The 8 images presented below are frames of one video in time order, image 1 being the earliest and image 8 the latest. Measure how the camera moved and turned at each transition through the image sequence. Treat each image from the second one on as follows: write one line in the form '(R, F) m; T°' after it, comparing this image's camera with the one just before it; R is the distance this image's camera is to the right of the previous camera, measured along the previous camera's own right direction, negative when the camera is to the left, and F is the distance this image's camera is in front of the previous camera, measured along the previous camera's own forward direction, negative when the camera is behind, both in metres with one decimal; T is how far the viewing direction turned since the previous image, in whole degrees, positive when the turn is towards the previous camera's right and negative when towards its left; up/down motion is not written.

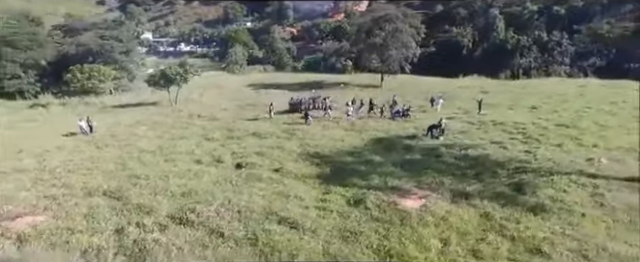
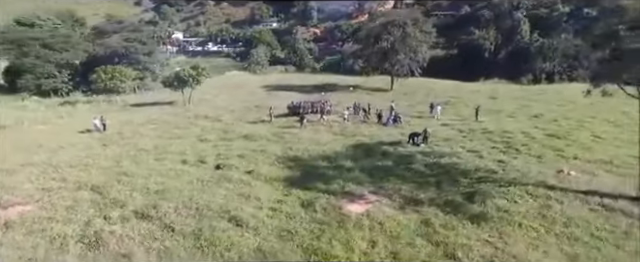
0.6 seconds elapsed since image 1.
(+1.2, -0.6) m; -5°
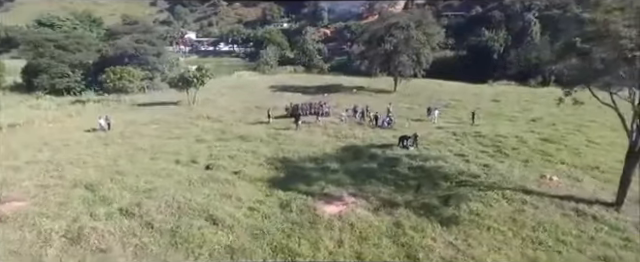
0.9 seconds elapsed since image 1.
(+0.6, -0.3) m; -2°
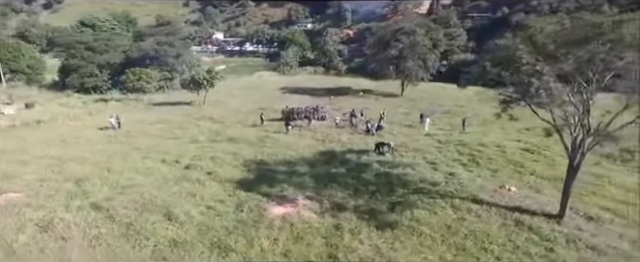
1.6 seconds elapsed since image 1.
(+1.5, -0.7) m; -5°
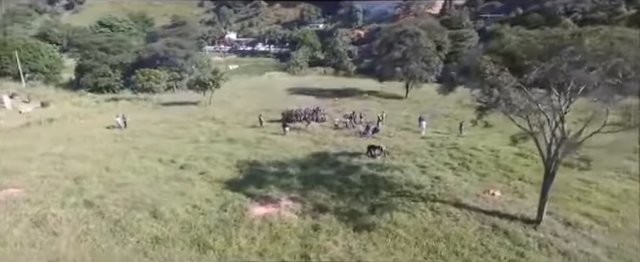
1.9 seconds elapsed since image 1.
(+0.7, -0.3) m; -2°
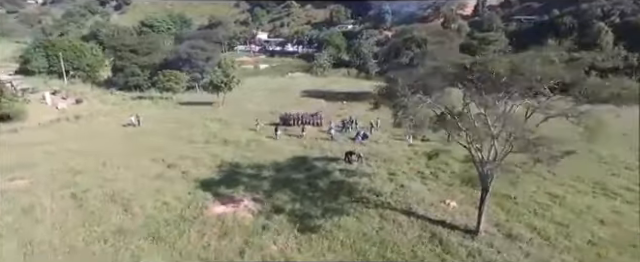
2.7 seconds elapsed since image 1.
(+1.8, -0.7) m; -6°
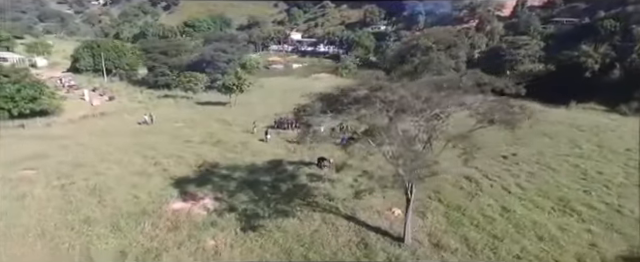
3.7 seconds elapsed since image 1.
(+2.4, -0.8) m; -7°
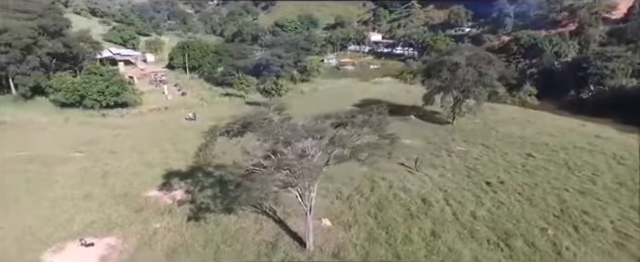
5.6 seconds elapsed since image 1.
(+4.8, -0.9) m; -16°
